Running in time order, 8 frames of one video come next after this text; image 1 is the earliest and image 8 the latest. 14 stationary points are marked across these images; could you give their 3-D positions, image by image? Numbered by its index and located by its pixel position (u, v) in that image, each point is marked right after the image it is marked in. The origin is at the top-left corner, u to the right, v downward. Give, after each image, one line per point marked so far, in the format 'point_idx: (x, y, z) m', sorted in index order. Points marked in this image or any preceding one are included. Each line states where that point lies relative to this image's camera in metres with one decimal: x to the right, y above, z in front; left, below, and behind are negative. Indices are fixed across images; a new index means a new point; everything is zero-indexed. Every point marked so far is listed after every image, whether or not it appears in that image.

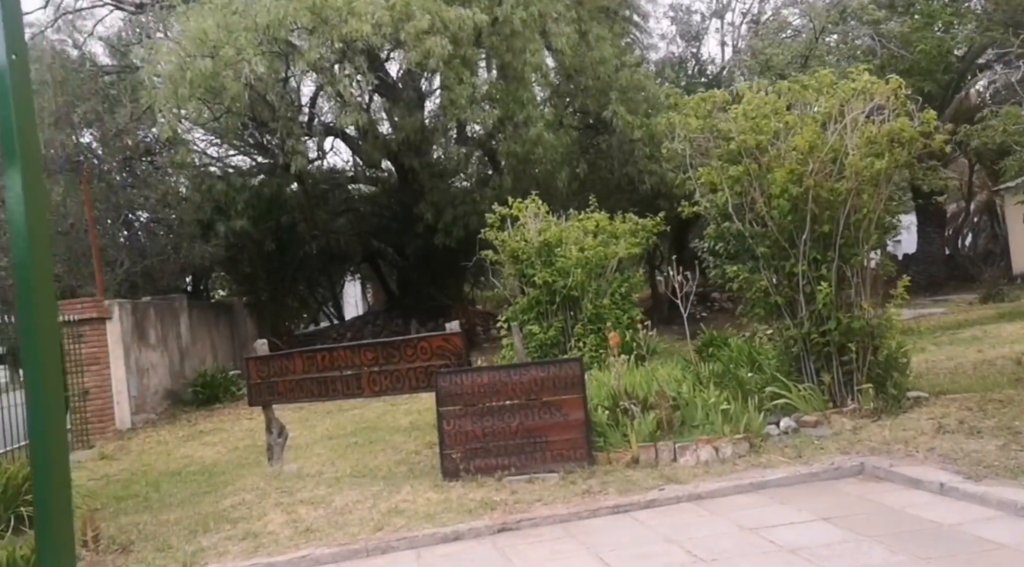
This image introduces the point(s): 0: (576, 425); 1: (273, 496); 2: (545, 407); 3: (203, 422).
0: (+0.5, -1.0, +6.2) m
1: (-1.8, -1.6, +6.5) m
2: (+0.2, -0.9, +6.2) m
3: (-4.6, -2.1, +12.5) m
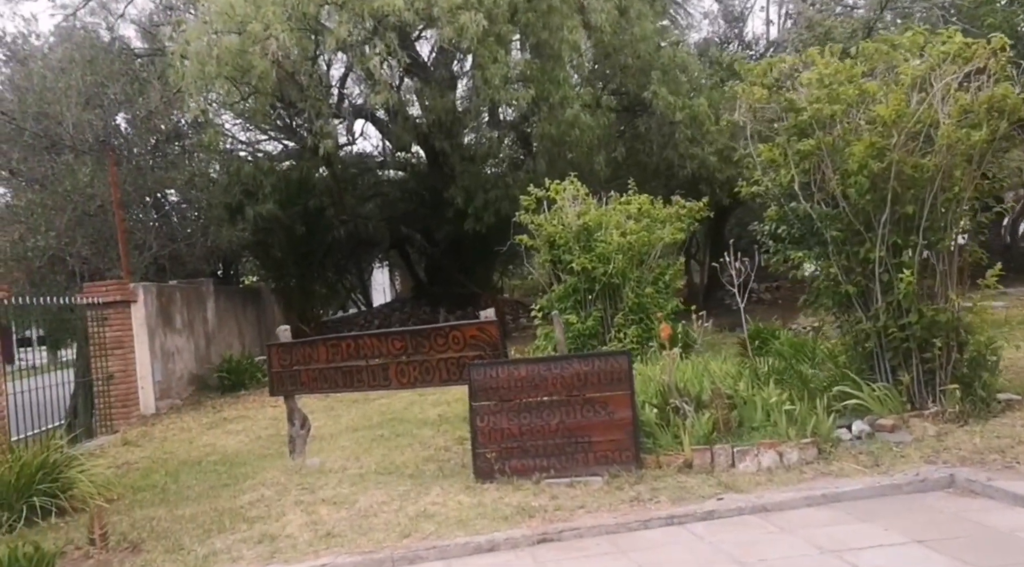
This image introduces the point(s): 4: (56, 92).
0: (+0.7, -0.9, +5.7) m
1: (-1.6, -1.5, +6.0) m
2: (+0.5, -0.8, +5.7) m
3: (-4.1, -1.8, +12.2) m
4: (-6.9, +2.9, +12.8) m
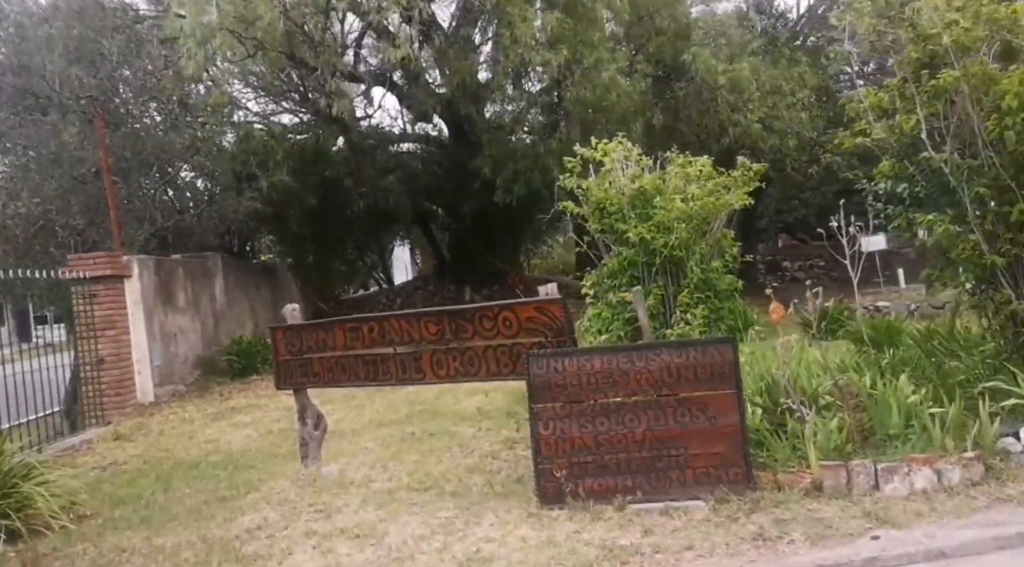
0: (+1.1, -0.8, +4.3) m
1: (-1.2, -1.3, +4.8) m
2: (+0.9, -0.6, +4.4) m
3: (-3.6, -1.5, +11.0) m
4: (-6.4, +3.2, +11.5) m
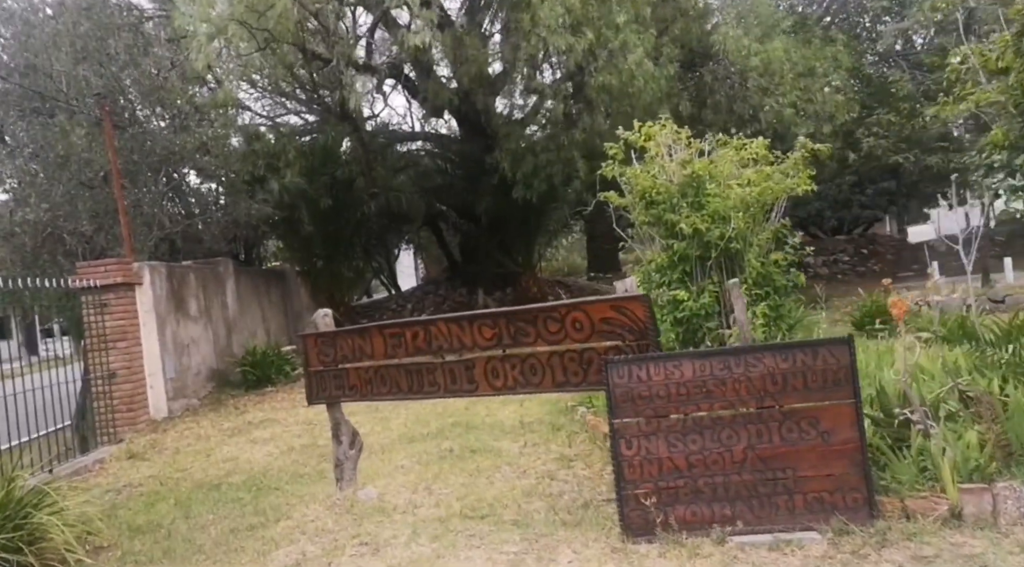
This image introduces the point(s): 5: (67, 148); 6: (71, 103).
0: (+1.5, -0.7, +3.7) m
1: (-0.8, -1.3, +4.2) m
2: (+1.2, -0.6, +3.8) m
3: (-3.2, -1.5, +10.4) m
4: (-6.0, +3.1, +11.0) m
5: (-5.7, +1.7, +10.8) m
6: (-5.7, +2.3, +11.0) m
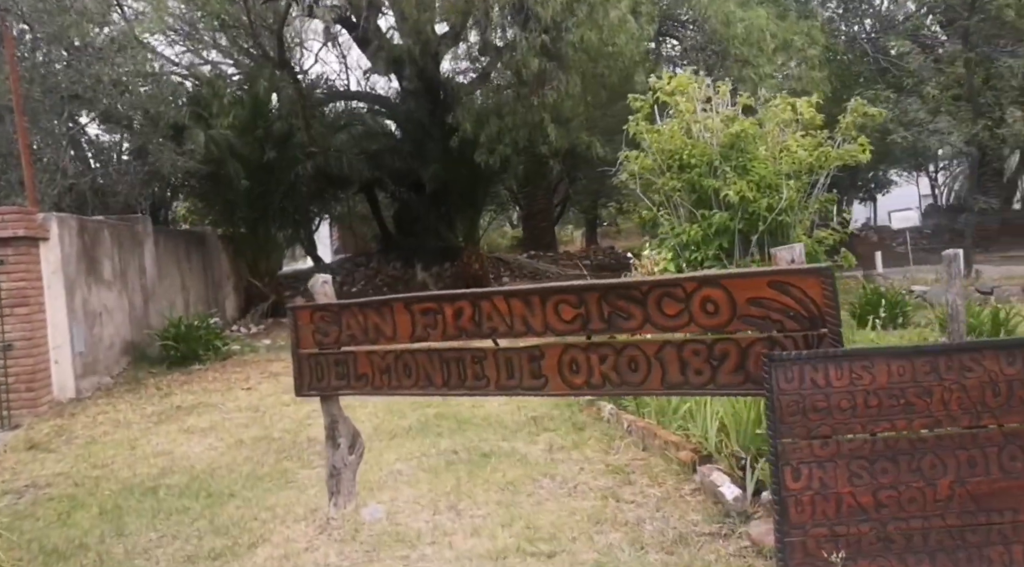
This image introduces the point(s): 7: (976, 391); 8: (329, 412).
0: (+1.9, -0.7, +2.8) m
1: (-0.4, -1.2, +3.0) m
2: (+1.7, -0.5, +2.8) m
3: (-3.5, -1.1, +8.9) m
4: (-6.2, +3.7, +9.1) m
5: (-5.9, +2.2, +9.0) m
6: (-5.9, +2.9, +9.2) m
7: (+1.5, -0.4, +2.8) m
8: (-0.9, -0.6, +4.2) m
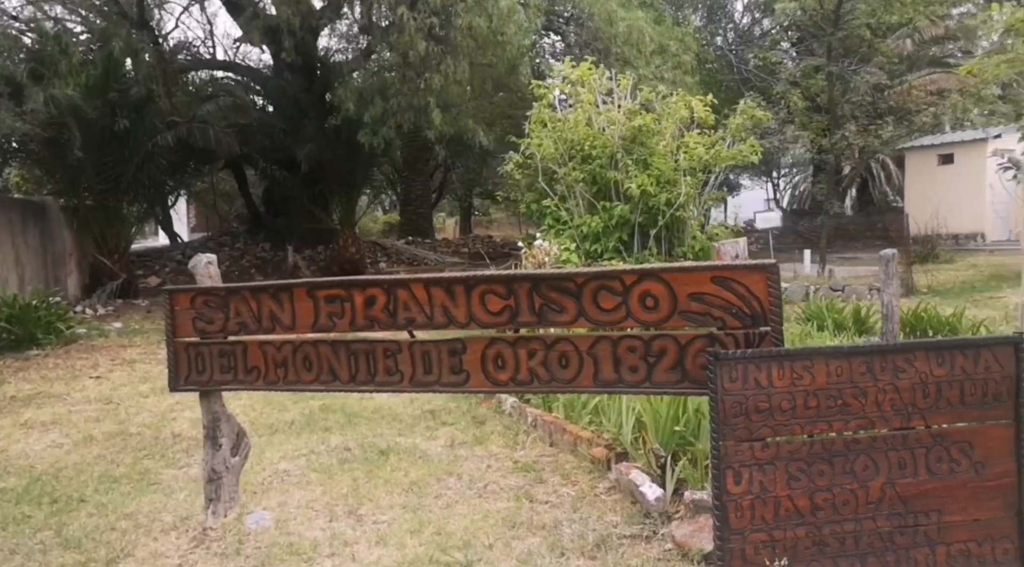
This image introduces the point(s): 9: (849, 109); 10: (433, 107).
0: (+1.7, -0.7, +2.8) m
1: (-0.7, -1.1, +2.7) m
2: (+1.4, -0.5, +2.8) m
3: (-4.6, -0.9, +8.1) m
4: (-7.2, +3.9, +7.7) m
5: (-6.9, +2.5, +7.7) m
6: (-6.9, +3.1, +7.9) m
7: (+1.3, -0.4, +2.8) m
8: (-1.3, -0.6, +3.8) m
9: (+5.7, +3.0, +14.4) m
10: (-1.1, +2.5, +12.1) m
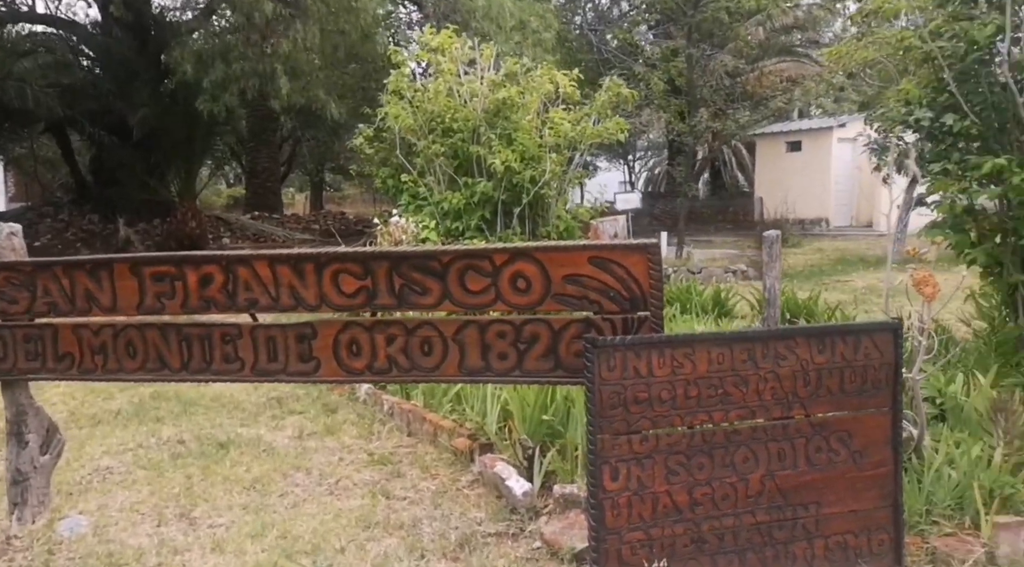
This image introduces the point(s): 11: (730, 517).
0: (+1.2, -0.6, +2.8) m
1: (-1.1, -1.0, +2.3) m
2: (+1.0, -0.5, +2.7) m
3: (-5.8, -0.7, +6.9) m
4: (-8.3, +4.2, +6.0) m
5: (-8.0, +2.8, +6.1) m
6: (-8.0, +3.4, +6.2) m
7: (+0.9, -0.3, +2.7) m
8: (-1.9, -0.5, +3.2) m
9: (+3.4, +3.3, +14.8) m
10: (-3.0, +2.8, +11.4) m
11: (+0.7, -0.7, +2.7) m
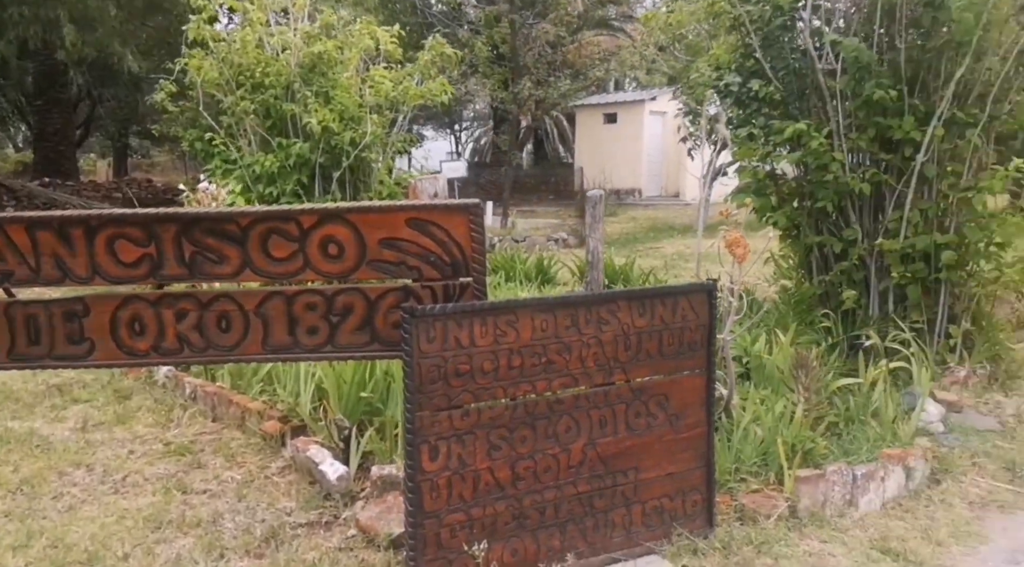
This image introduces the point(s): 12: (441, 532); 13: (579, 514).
0: (+0.6, -0.5, +2.8) m
1: (-1.5, -1.0, +1.8) m
2: (+0.4, -0.4, +2.7) m
3: (-7.1, -0.5, +5.4) m
4: (-9.4, +4.3, +3.9) m
5: (-9.1, +2.8, +4.1) m
6: (-9.2, +3.5, +4.2) m
7: (+0.3, -0.2, +2.6) m
8: (-2.5, -0.4, +2.6) m
9: (+0.3, +3.9, +14.8) m
10: (-5.3, +3.2, +10.2) m
11: (+0.1, -0.6, +2.5) m
12: (-0.2, -0.7, +2.4) m
13: (+0.2, -0.7, +2.6) m
